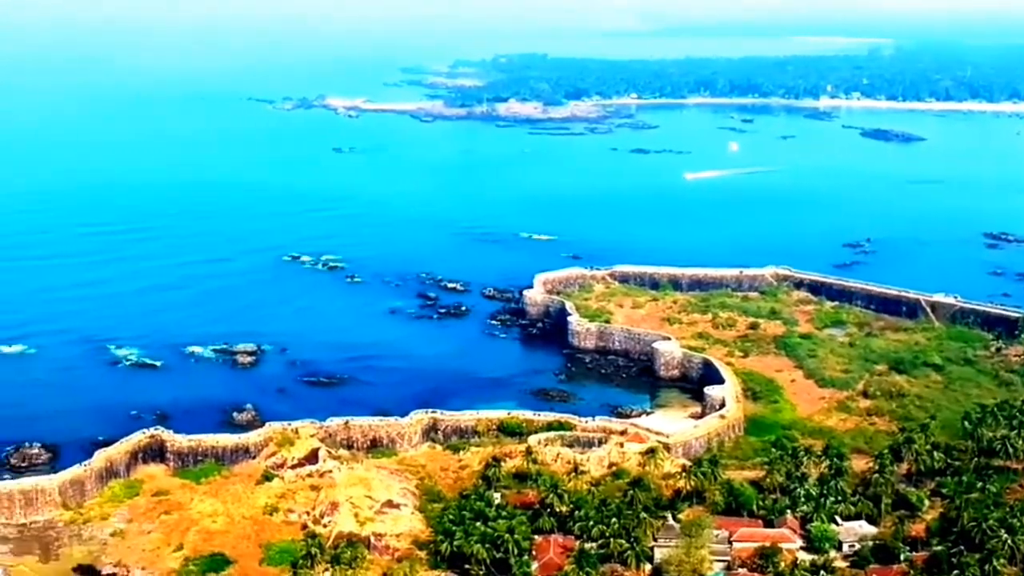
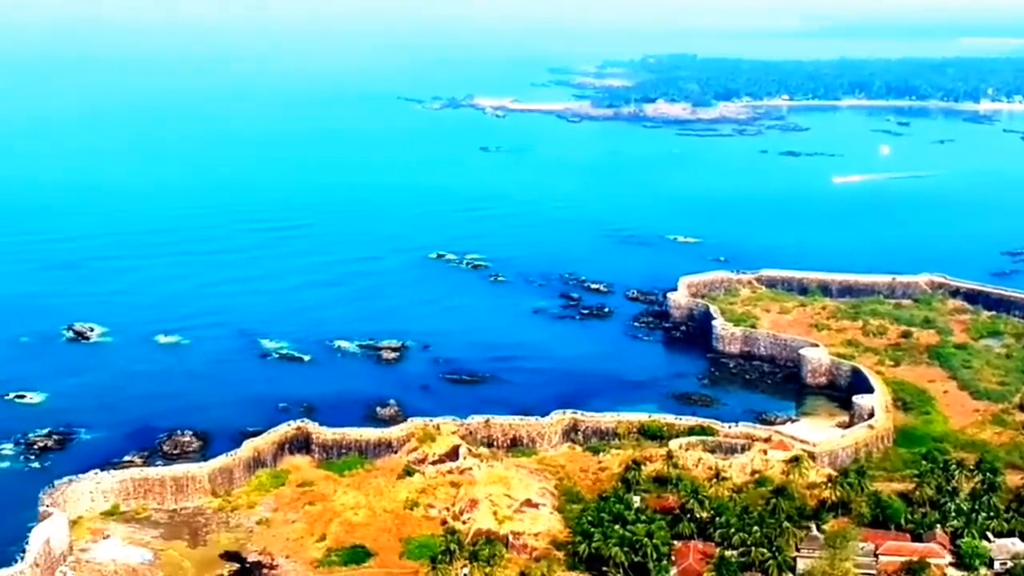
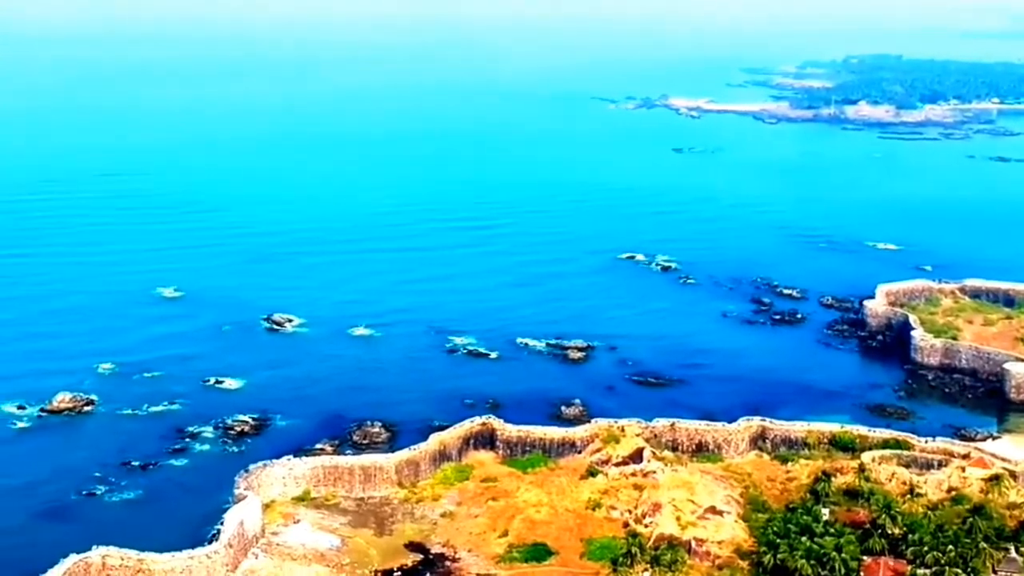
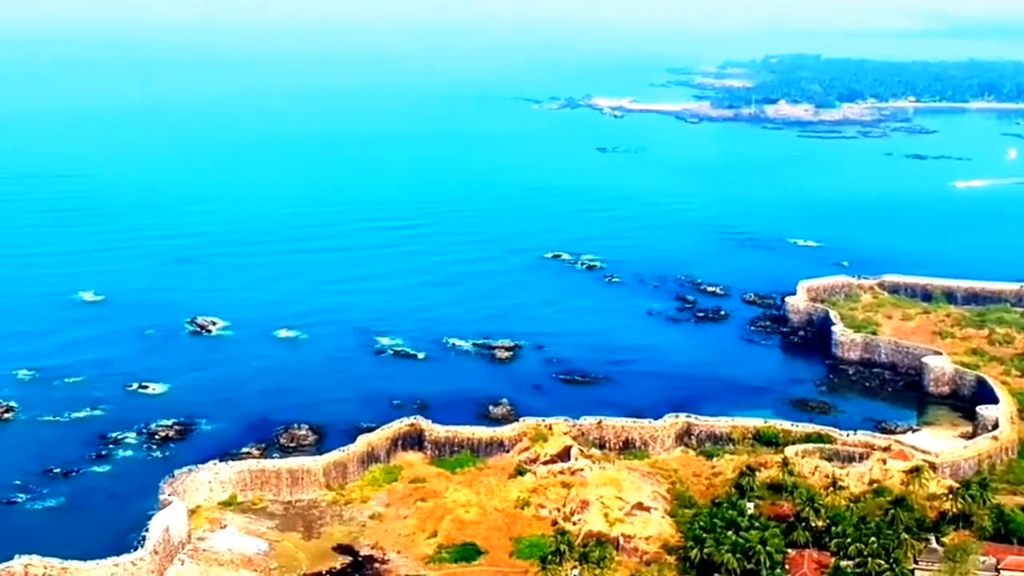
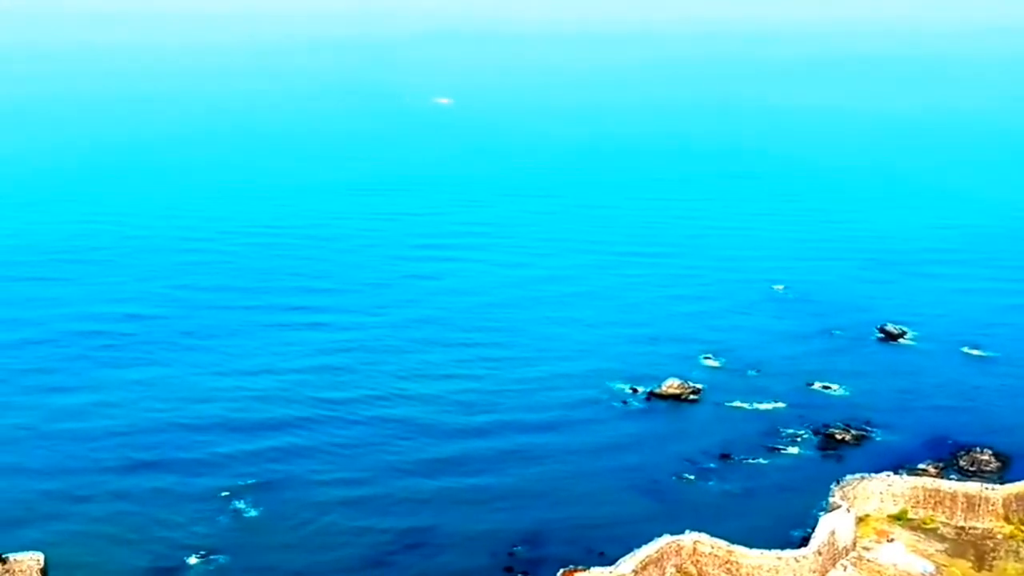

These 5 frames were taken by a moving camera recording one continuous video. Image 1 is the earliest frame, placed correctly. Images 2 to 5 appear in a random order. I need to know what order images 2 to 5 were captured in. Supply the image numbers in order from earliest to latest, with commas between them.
2, 4, 3, 5
